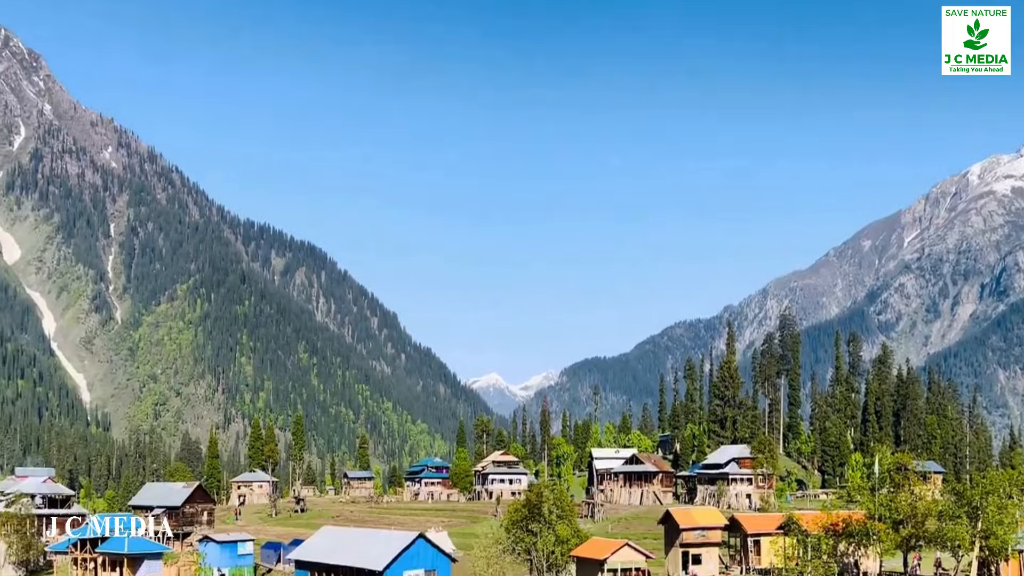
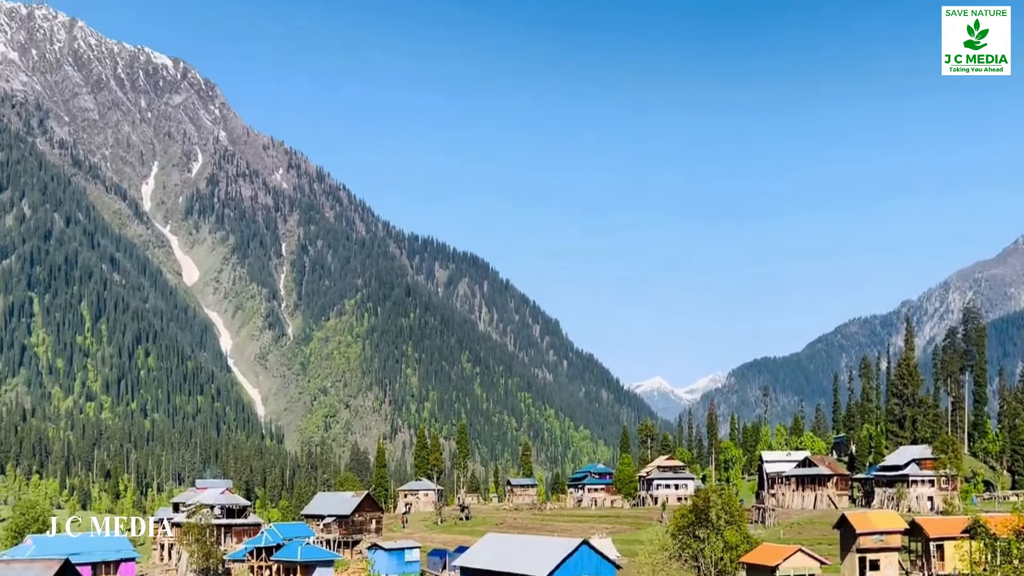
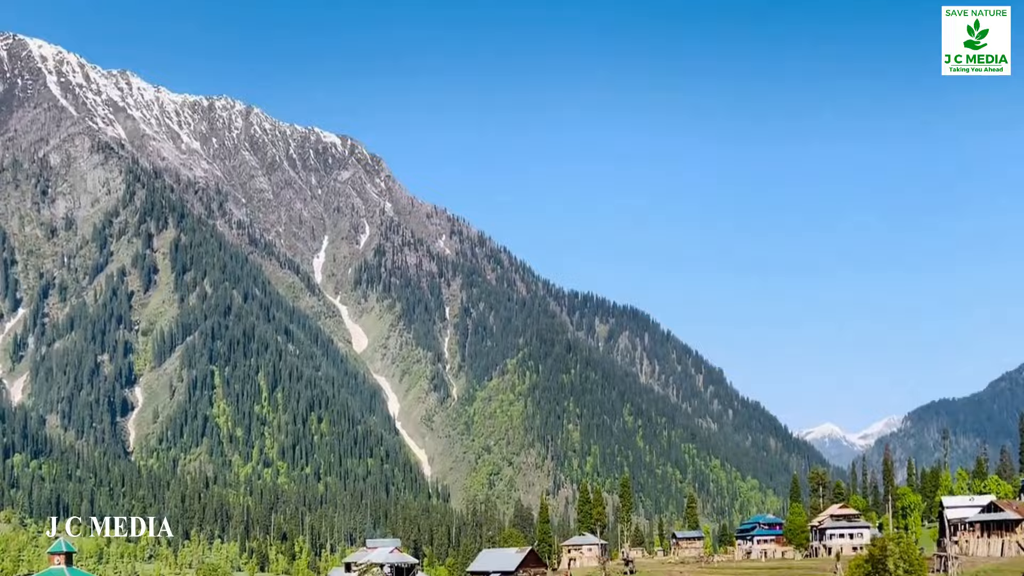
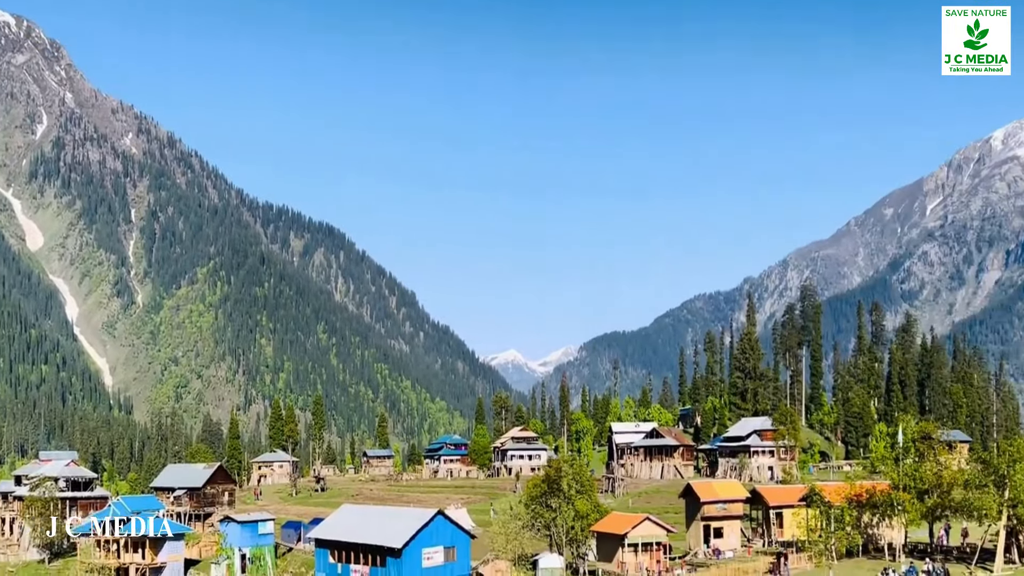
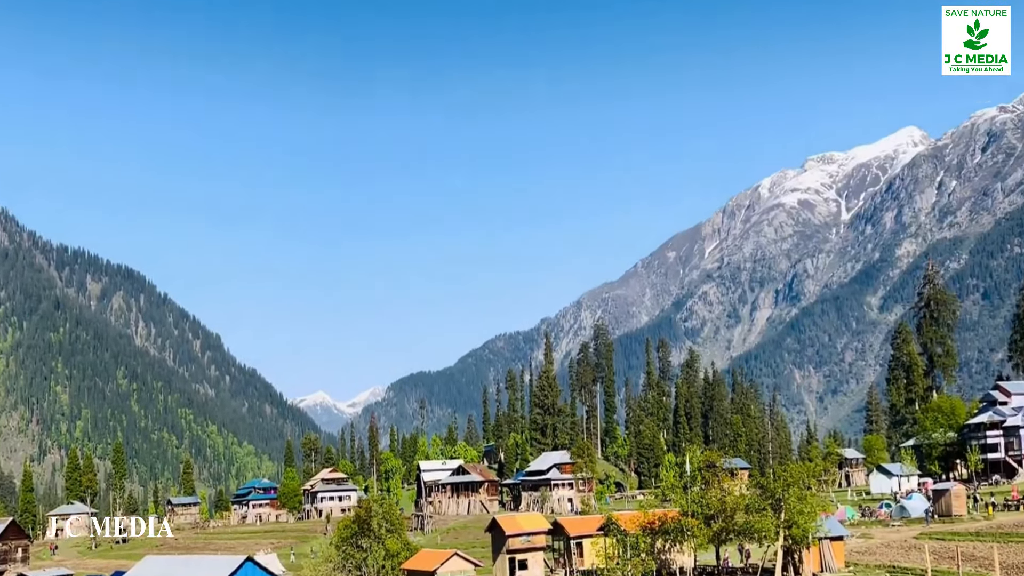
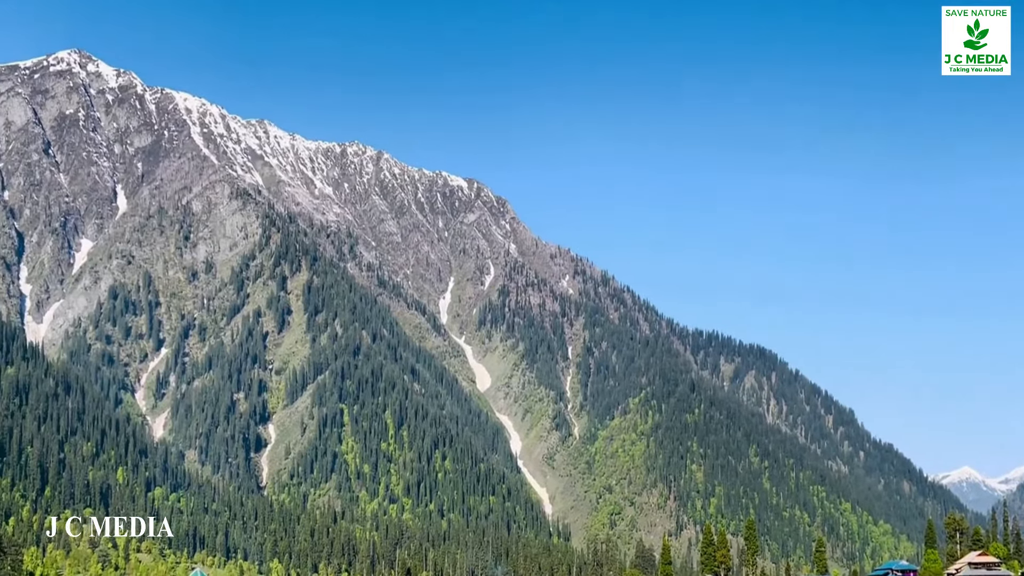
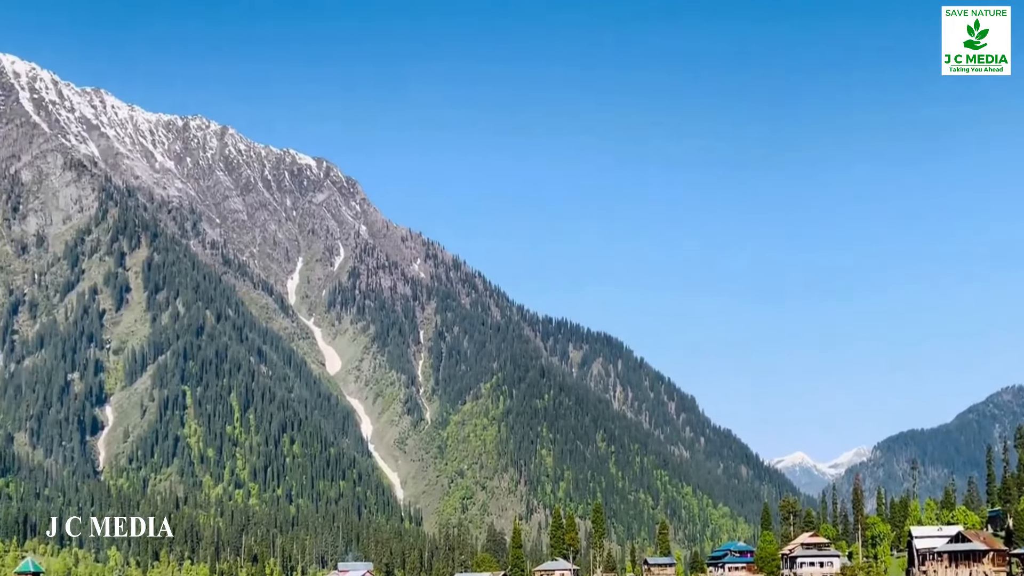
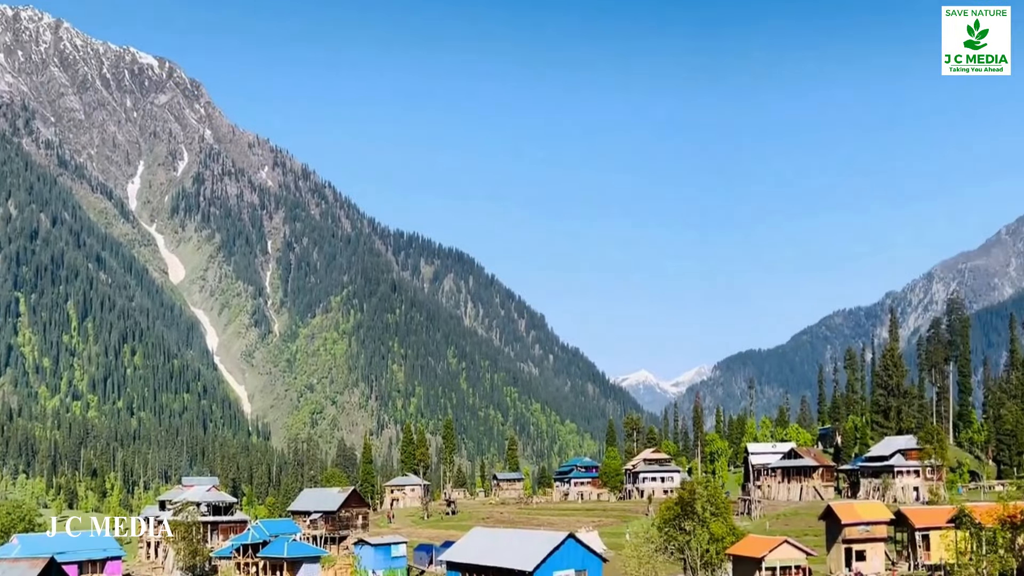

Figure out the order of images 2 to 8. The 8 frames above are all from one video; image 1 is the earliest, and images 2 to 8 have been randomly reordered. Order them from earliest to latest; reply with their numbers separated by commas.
2, 7, 6, 3, 8, 4, 5
